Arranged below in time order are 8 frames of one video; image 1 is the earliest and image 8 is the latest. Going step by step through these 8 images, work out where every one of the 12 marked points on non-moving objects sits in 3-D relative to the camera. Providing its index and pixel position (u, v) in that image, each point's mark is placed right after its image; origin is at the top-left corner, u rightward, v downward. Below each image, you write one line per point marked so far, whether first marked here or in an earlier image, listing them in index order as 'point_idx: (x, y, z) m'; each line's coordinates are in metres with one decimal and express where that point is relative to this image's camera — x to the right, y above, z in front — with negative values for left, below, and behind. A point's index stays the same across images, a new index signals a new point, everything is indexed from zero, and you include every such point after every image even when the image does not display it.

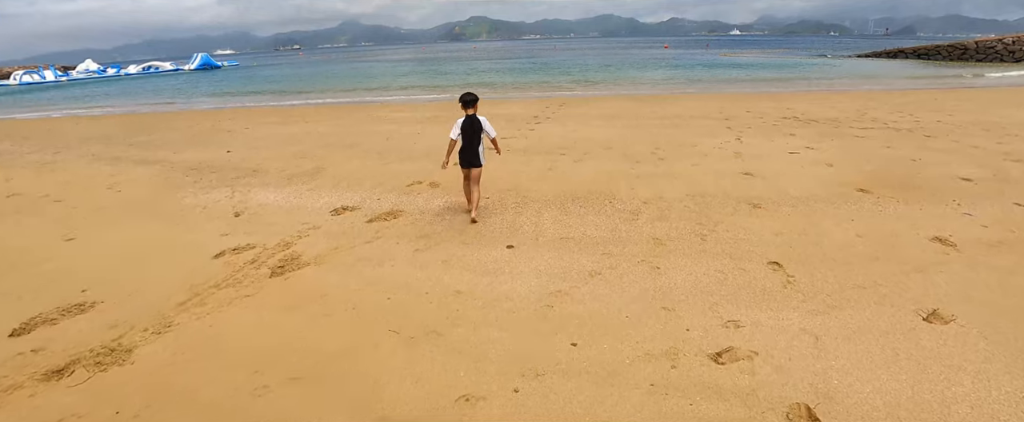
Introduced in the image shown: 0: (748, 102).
0: (+7.1, +3.3, +13.7) m
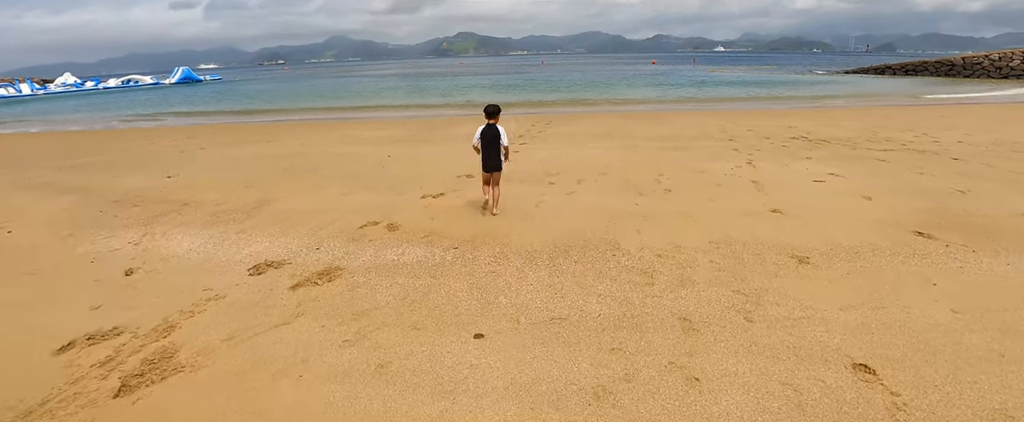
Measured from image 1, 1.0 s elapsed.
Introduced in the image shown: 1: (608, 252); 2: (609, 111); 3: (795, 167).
0: (+6.6, +2.6, +12.8) m
1: (+0.8, -0.3, +3.7) m
2: (+3.1, +3.1, +14.5) m
3: (+4.3, +0.7, +6.9) m
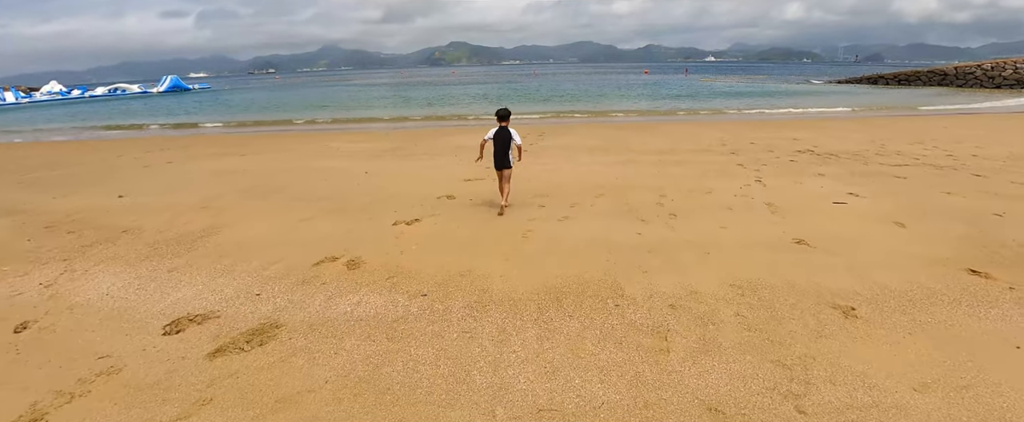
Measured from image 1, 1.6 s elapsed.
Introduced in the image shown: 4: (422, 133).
0: (+6.3, +2.2, +12.3) m
1: (+0.6, -0.6, +3.1) m
2: (+2.8, +2.7, +13.9) m
3: (+4.1, +0.4, +6.3) m
4: (-2.5, +2.3, +13.3) m
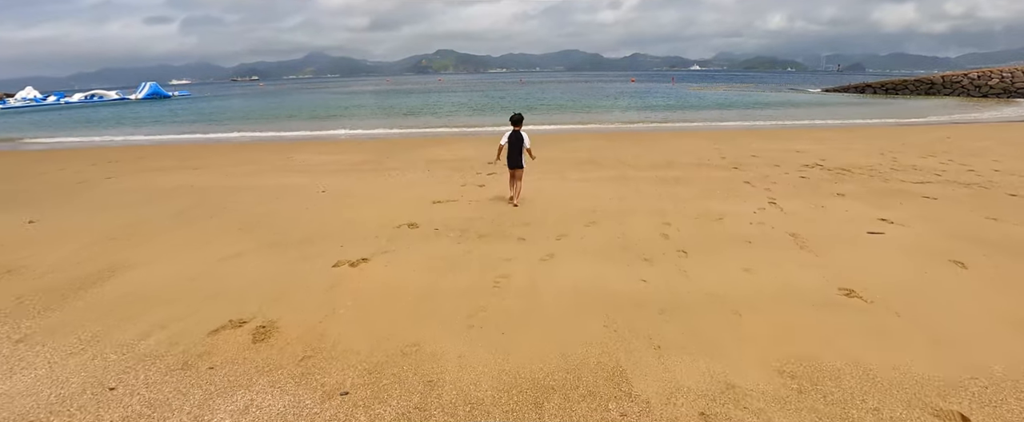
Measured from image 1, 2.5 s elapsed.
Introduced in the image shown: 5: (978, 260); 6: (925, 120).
0: (+5.9, +1.8, +11.5) m
1: (+0.5, -0.9, +2.1) m
2: (+2.3, +2.2, +13.0) m
3: (+3.8, 0.0, +5.4) m
4: (-3.0, +1.8, +12.3) m
5: (+4.0, -0.4, +3.9) m
6: (+13.8, +3.0, +15.3) m
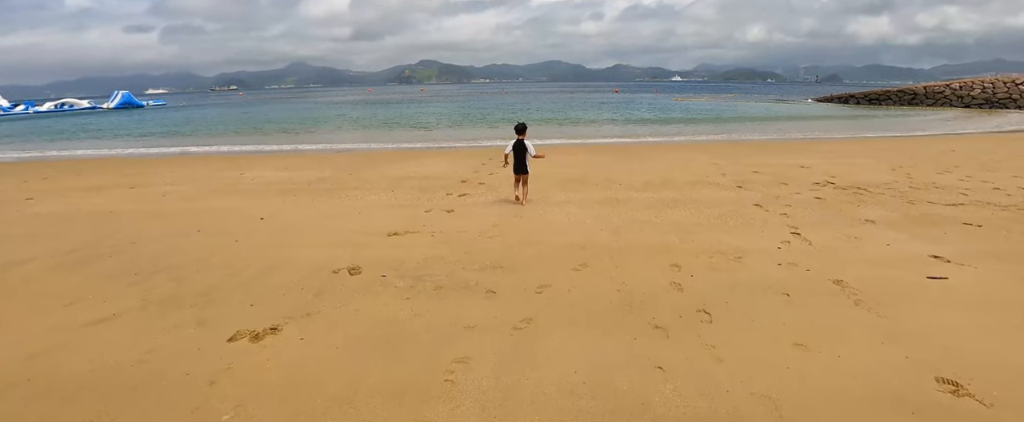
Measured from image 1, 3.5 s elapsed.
0: (+5.4, +1.3, +10.7) m
1: (+0.3, -1.2, +1.1) m
2: (+1.8, +1.7, +12.1) m
3: (+3.5, -0.3, +4.5) m
4: (-3.5, +1.3, +11.2) m
5: (+3.8, -0.7, +3.0) m
6: (+13.2, +2.6, +14.8) m
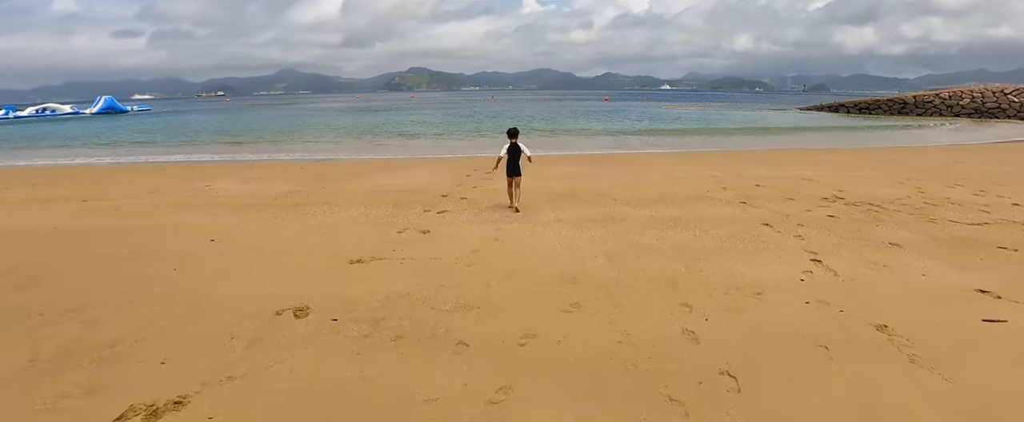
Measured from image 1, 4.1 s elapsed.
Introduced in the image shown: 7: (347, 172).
0: (+5.1, +1.0, +10.2) m
1: (+0.2, -1.3, +0.4) m
2: (+1.4, +1.4, +11.5) m
3: (+3.4, -0.5, +4.0) m
4: (-3.8, +1.0, +10.5) m
5: (+3.6, -0.9, +2.4) m
6: (+12.8, +2.2, +14.4) m
7: (-3.6, +0.9, +10.1) m
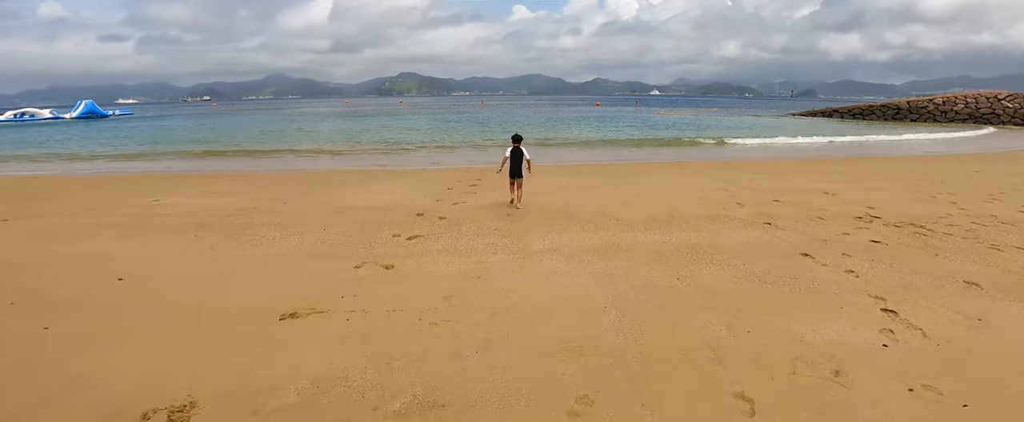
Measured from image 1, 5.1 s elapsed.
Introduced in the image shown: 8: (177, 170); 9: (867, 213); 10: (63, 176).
0: (+4.9, +0.7, +9.3) m
1: (+0.2, -1.6, -0.6) m
2: (+1.2, +1.1, +10.6) m
3: (+3.3, -0.8, +3.0) m
4: (-4.1, +0.6, +9.4) m
5: (+3.5, -1.1, +1.5) m
6: (+12.5, +1.8, +13.7) m
7: (-3.9, +0.5, +9.0) m
8: (-8.6, +1.0, +11.7) m
9: (+4.9, 0.0, +6.3) m
10: (-10.8, +0.8, +11.0) m
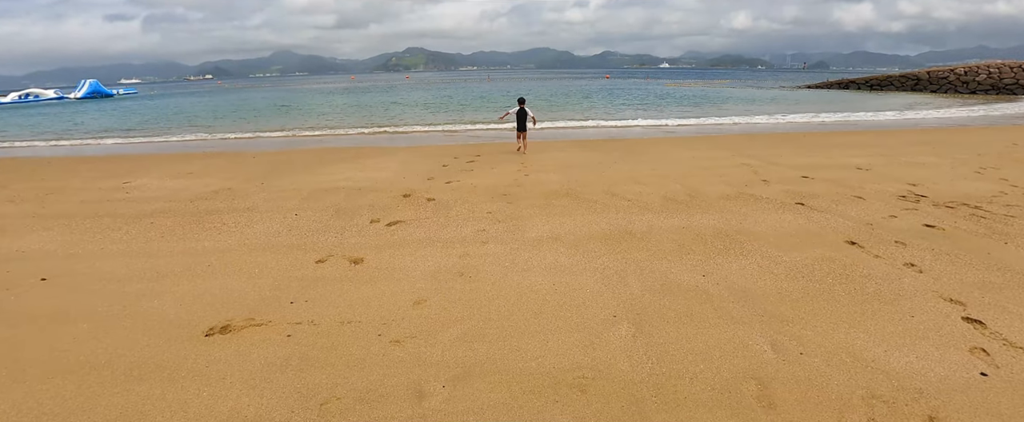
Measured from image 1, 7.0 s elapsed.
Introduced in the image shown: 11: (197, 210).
0: (+4.8, +1.1, +8.5) m
1: (0.0, -1.7, -1.2) m
2: (+1.2, +1.5, +9.8) m
3: (+3.2, -0.7, +2.3) m
4: (-4.1, +1.0, +8.7) m
5: (+3.4, -1.1, +0.8) m
6: (+12.5, +2.5, +12.8) m
7: (-3.9, +0.9, +8.4) m
8: (-8.6, +1.5, +11.1) m
9: (+4.9, +0.2, +5.6) m
10: (-10.8, +1.2, +10.4) m
11: (-3.8, 0.0, +5.5) m
